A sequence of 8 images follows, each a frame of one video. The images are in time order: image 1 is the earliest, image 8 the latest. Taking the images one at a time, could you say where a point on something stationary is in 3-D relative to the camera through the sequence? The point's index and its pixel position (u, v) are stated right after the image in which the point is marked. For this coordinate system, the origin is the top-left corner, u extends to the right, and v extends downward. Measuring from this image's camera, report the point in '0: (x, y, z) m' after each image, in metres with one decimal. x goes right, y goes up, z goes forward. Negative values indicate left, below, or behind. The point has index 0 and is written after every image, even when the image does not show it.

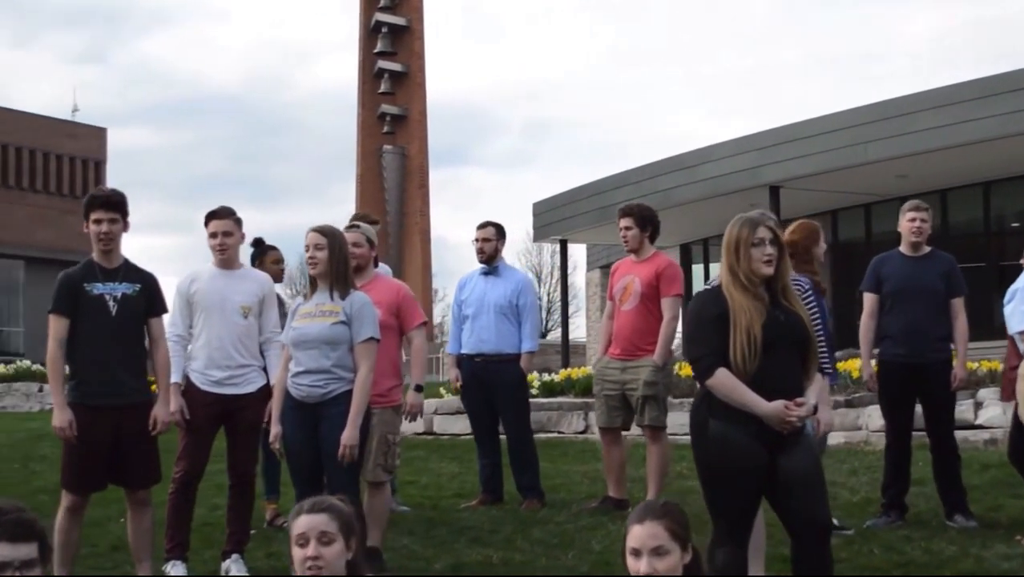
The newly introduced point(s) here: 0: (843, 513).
0: (+1.3, -0.9, +9.1) m
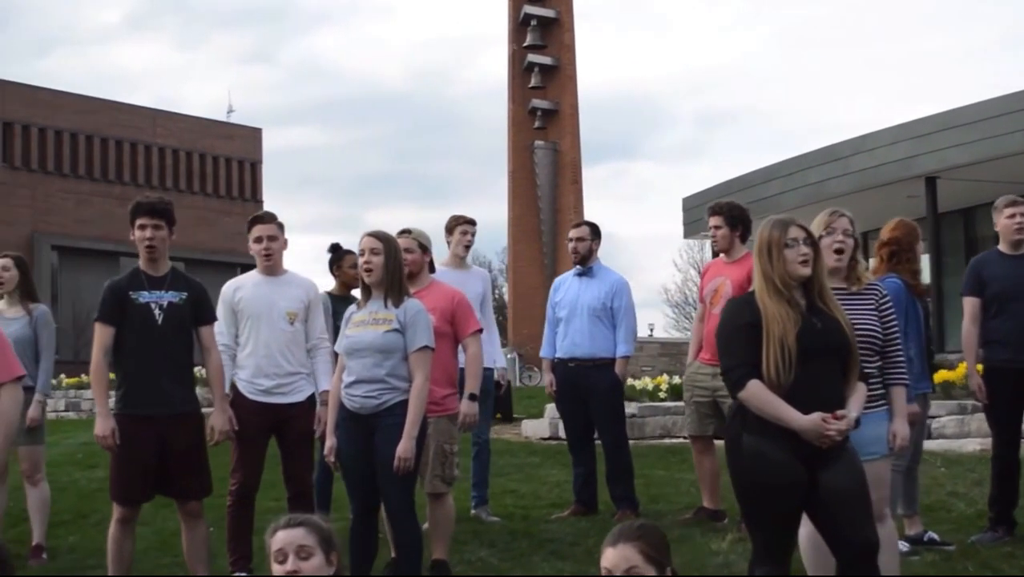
0: (+1.7, -0.9, +8.6) m
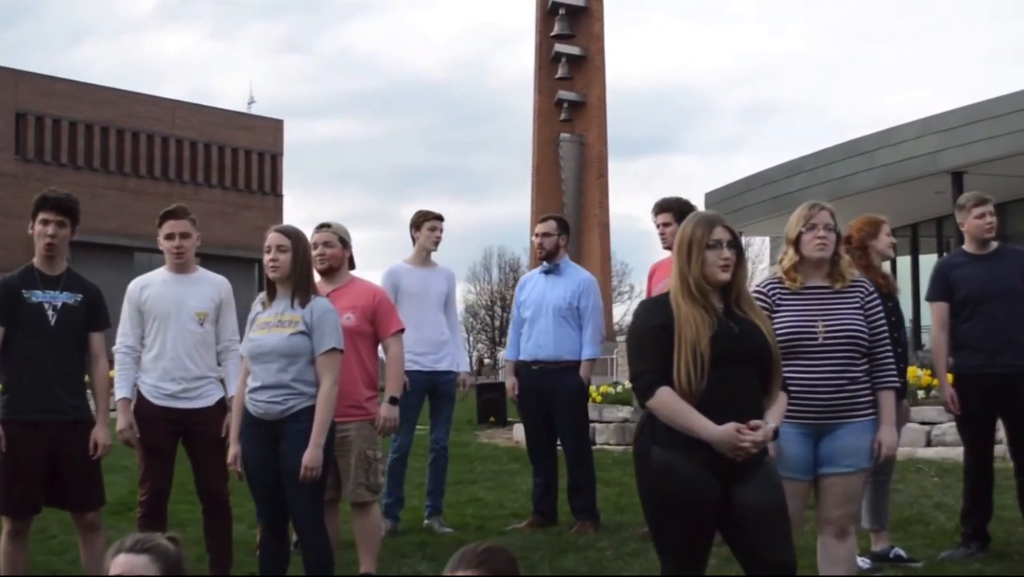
0: (+1.5, -0.9, +8.1) m
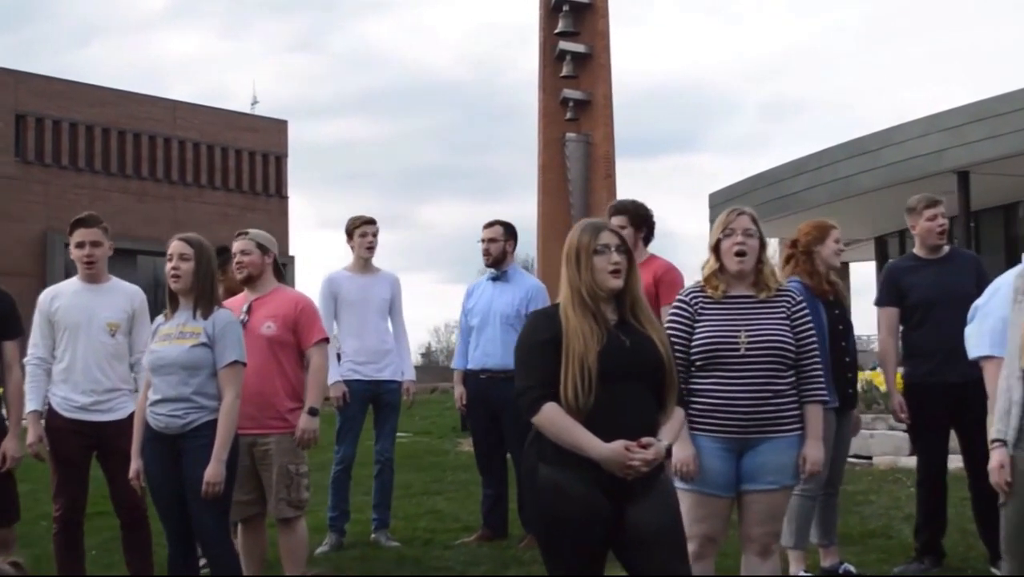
0: (+1.3, -0.9, +7.8) m
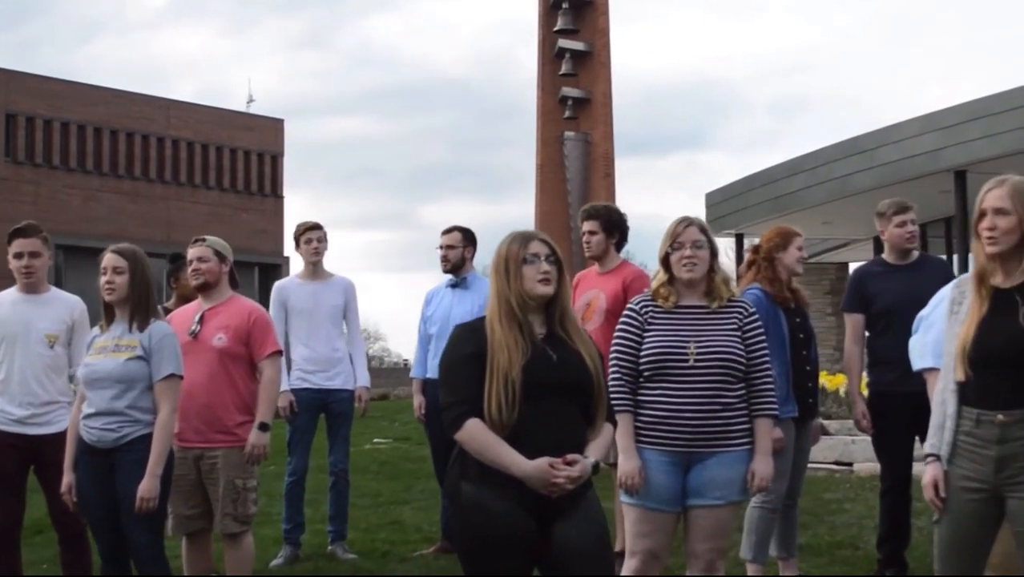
0: (+1.1, -1.0, +7.7) m
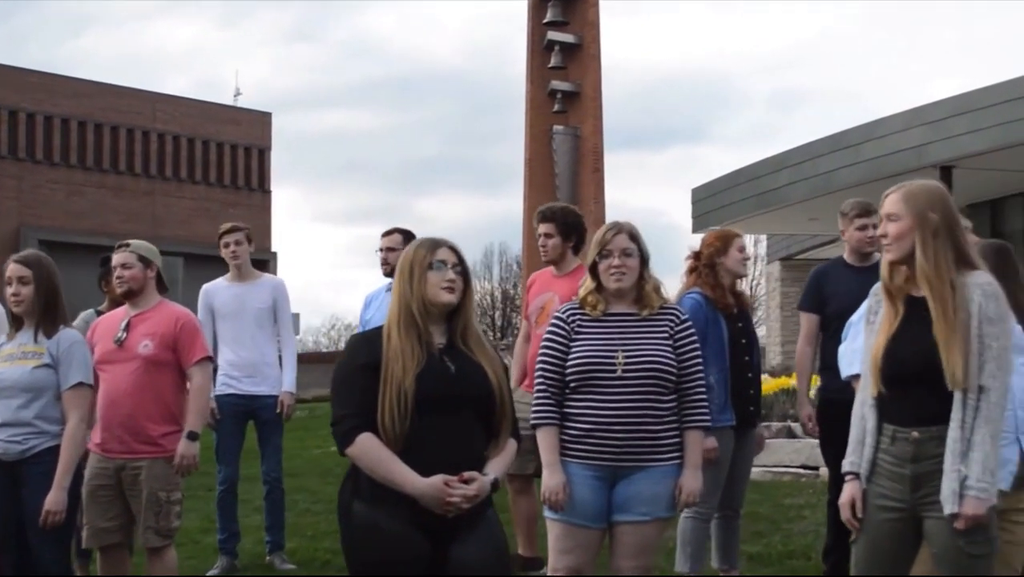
0: (+0.9, -1.0, +7.5) m
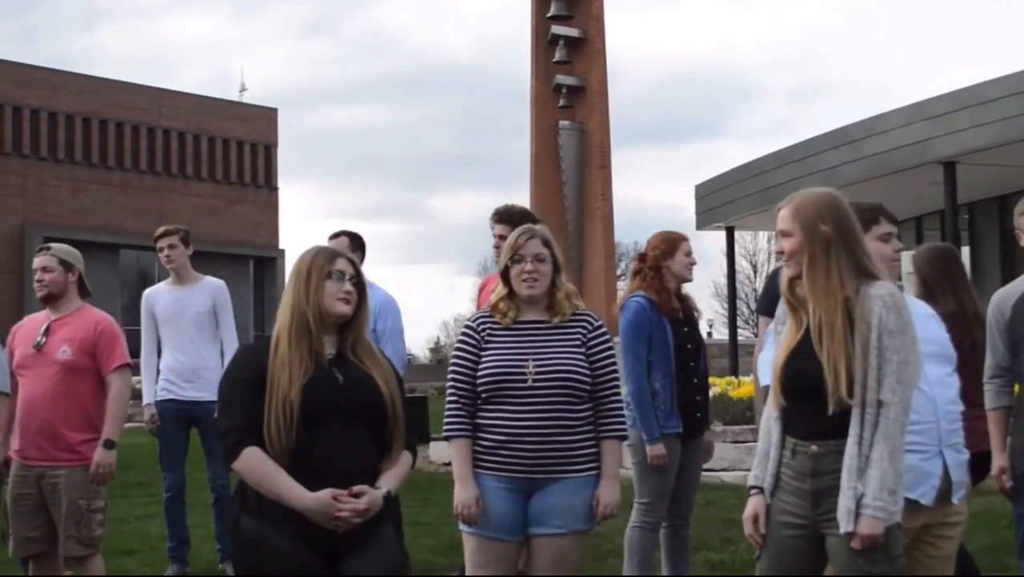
0: (+0.8, -1.0, +7.3) m
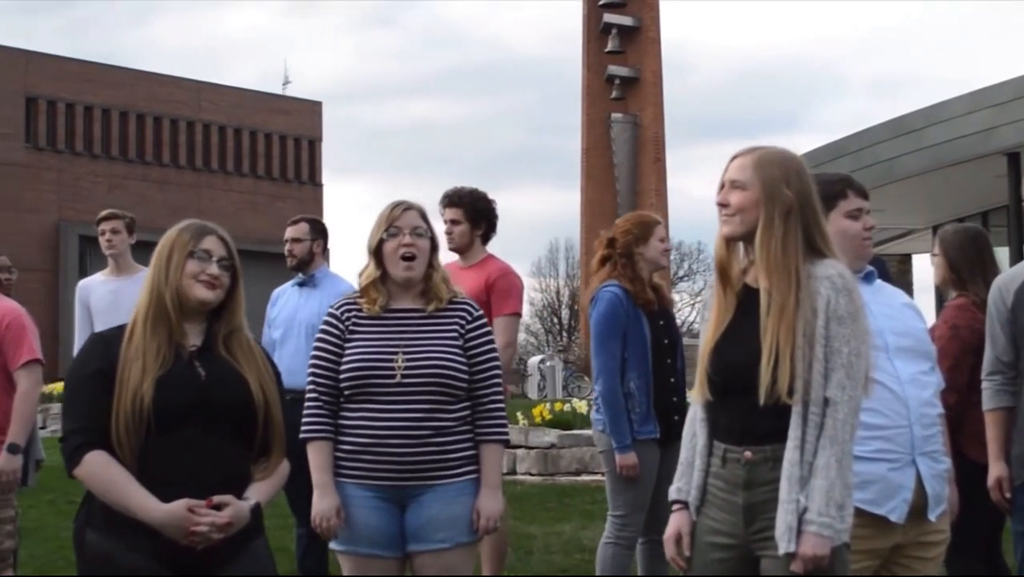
0: (+0.7, -1.0, +6.6) m
